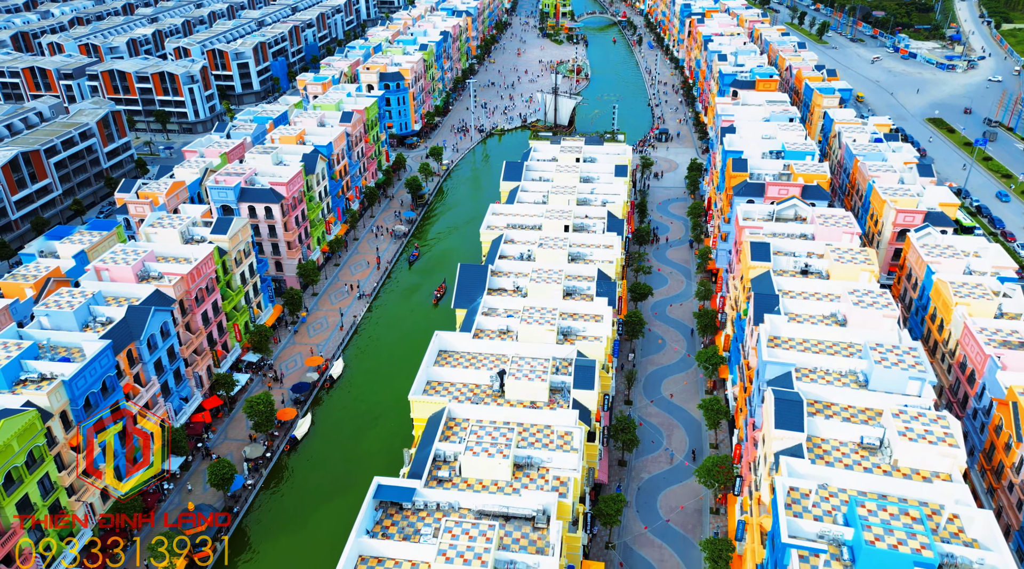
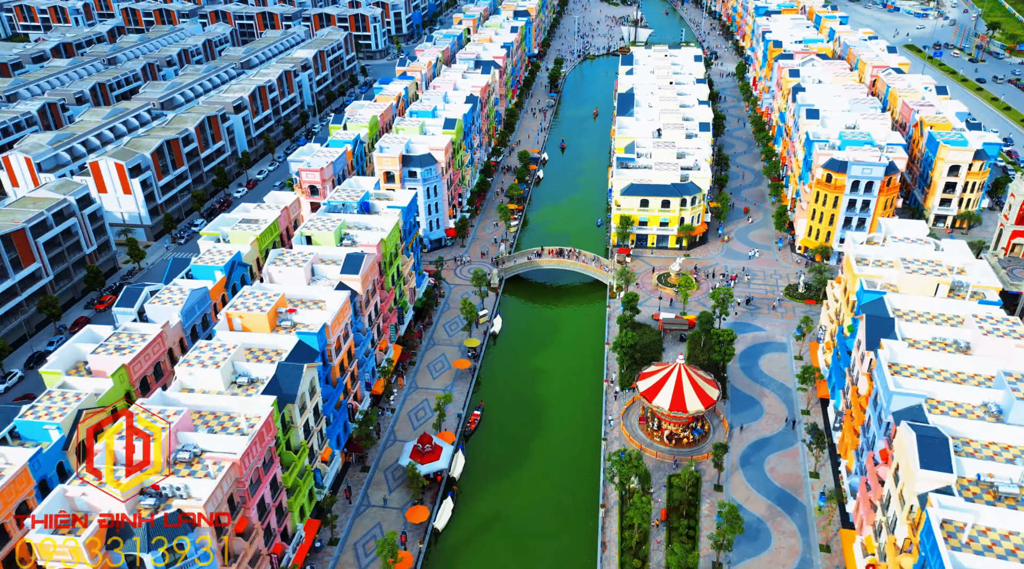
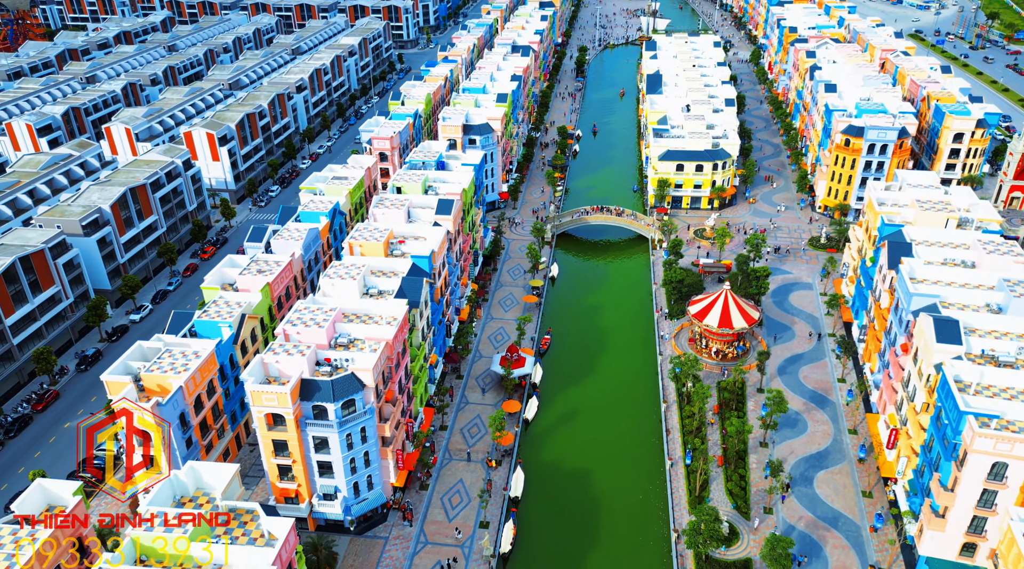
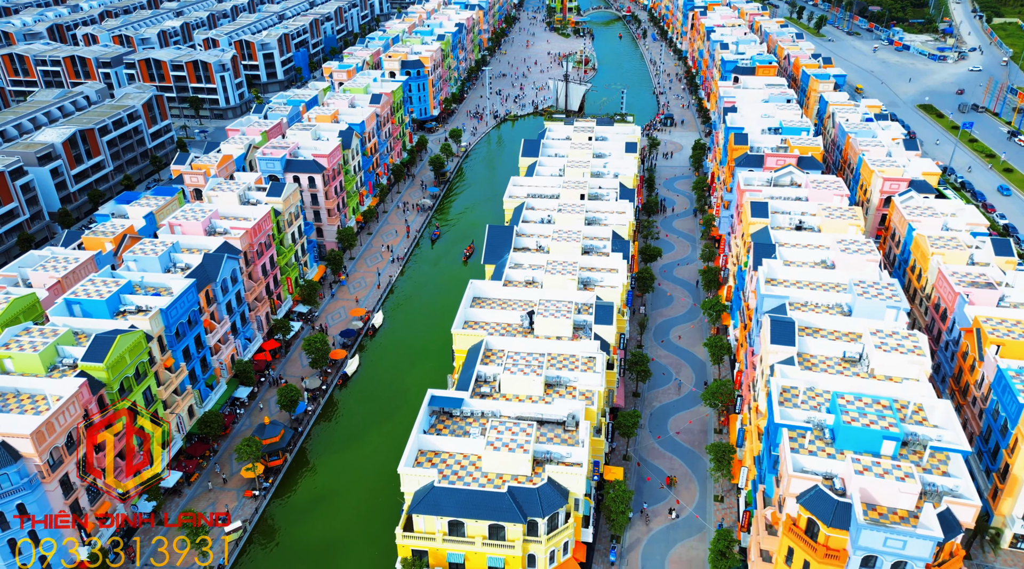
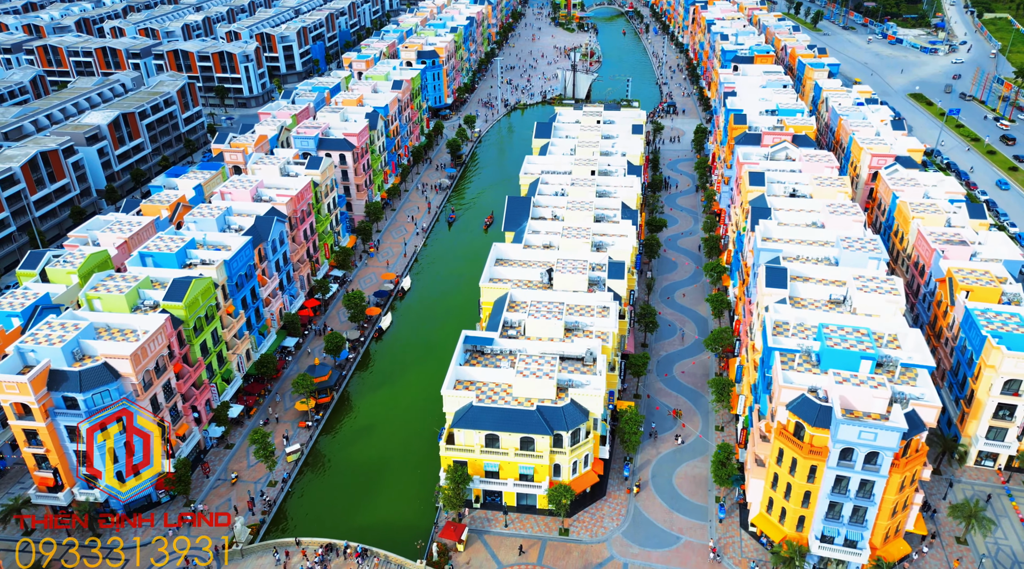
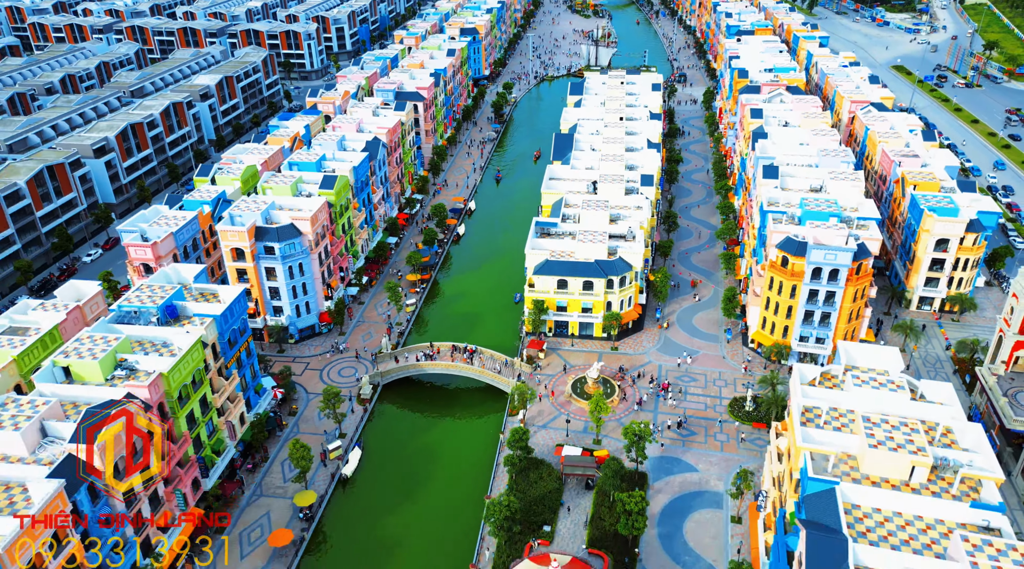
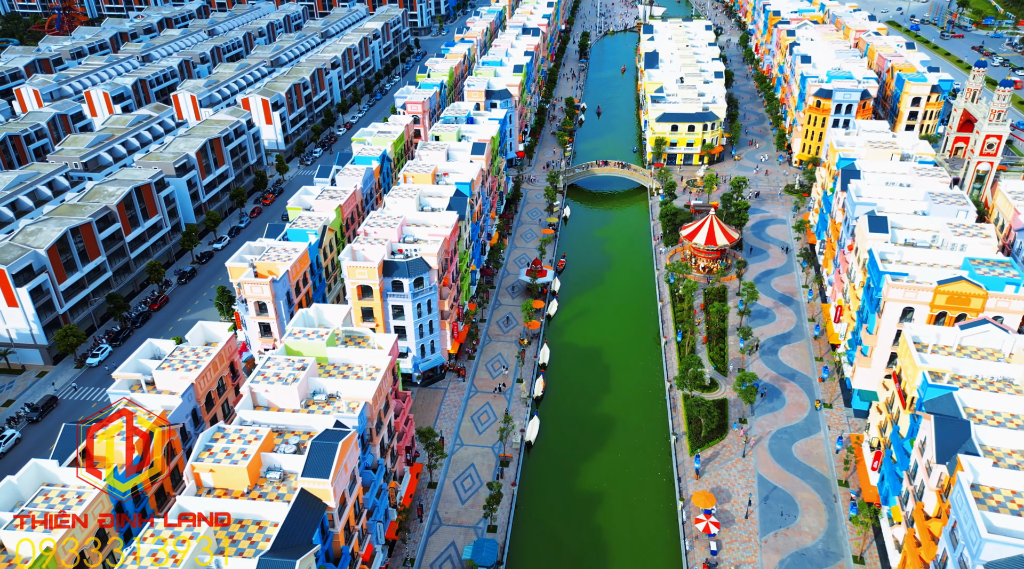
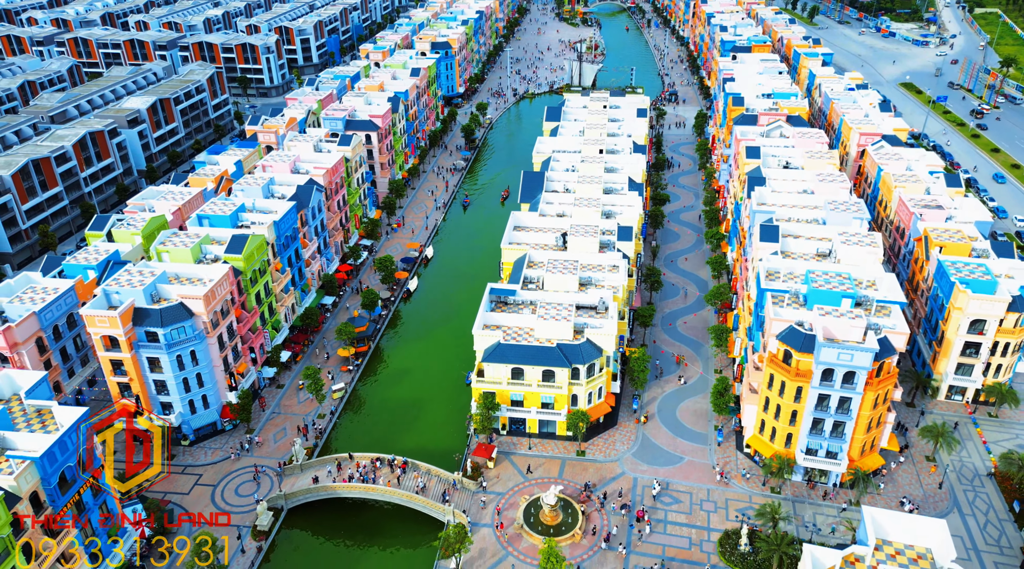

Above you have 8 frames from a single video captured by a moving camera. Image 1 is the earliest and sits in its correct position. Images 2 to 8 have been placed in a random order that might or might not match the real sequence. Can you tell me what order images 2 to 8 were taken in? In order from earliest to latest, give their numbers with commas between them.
4, 5, 8, 6, 2, 3, 7
